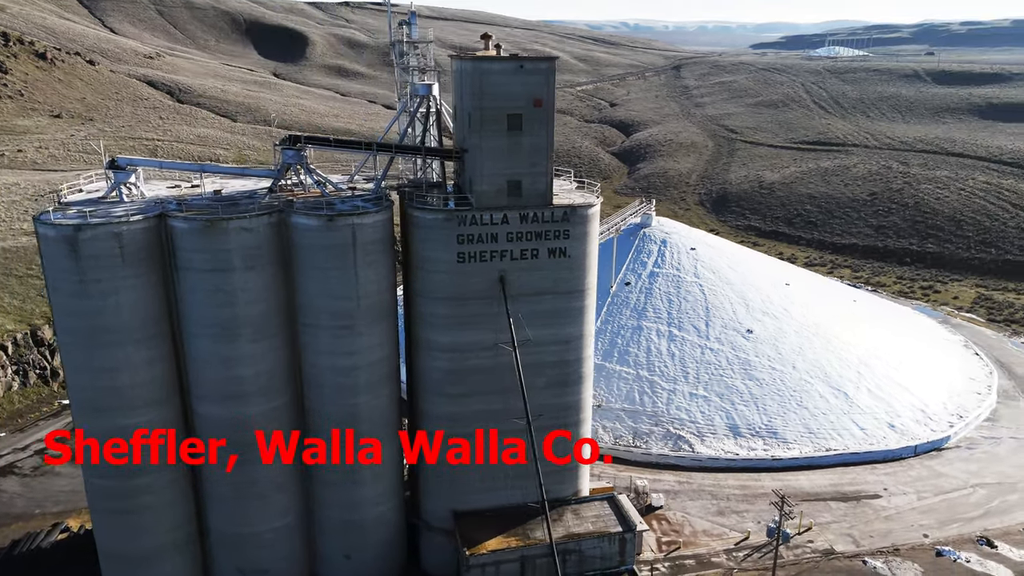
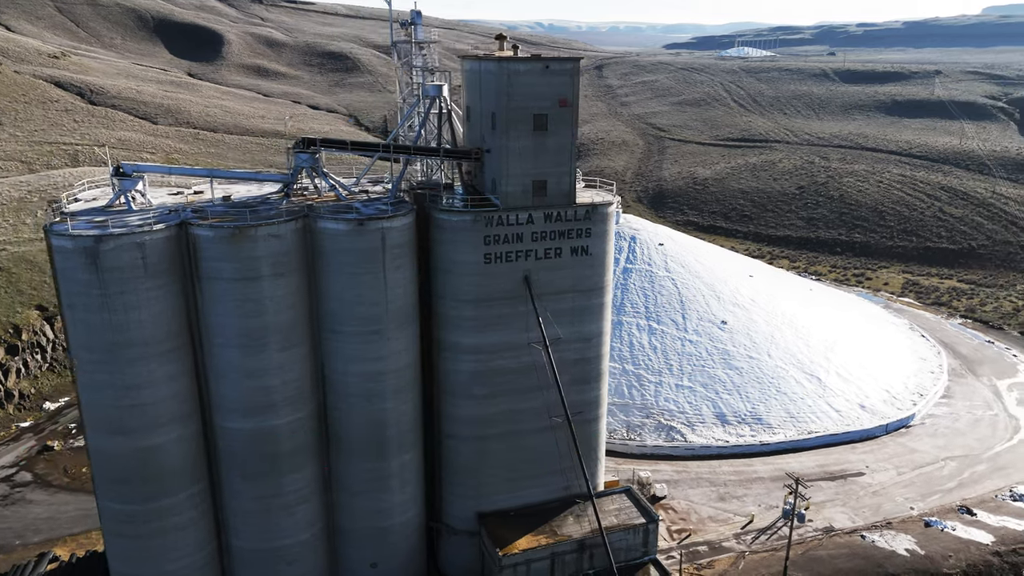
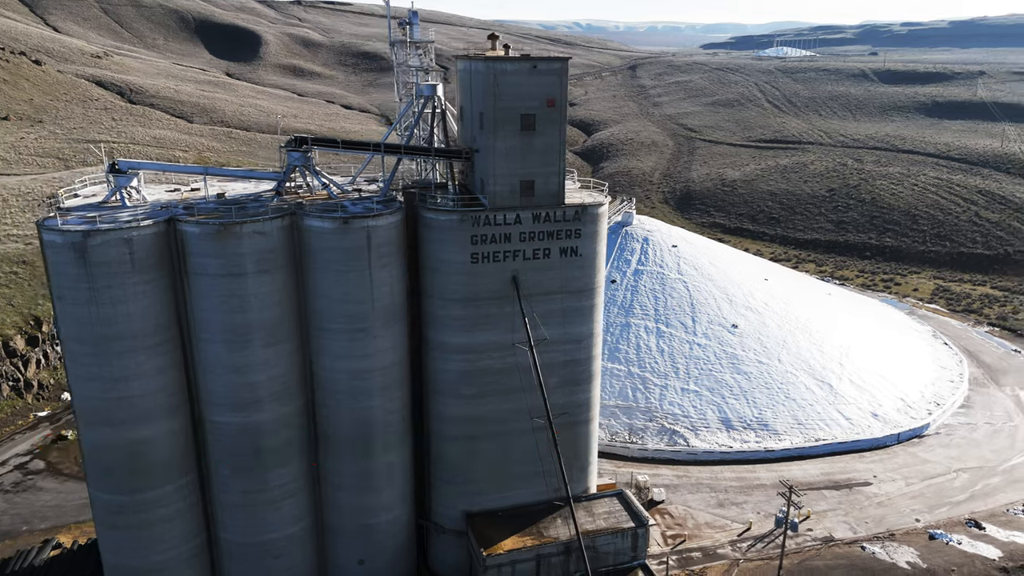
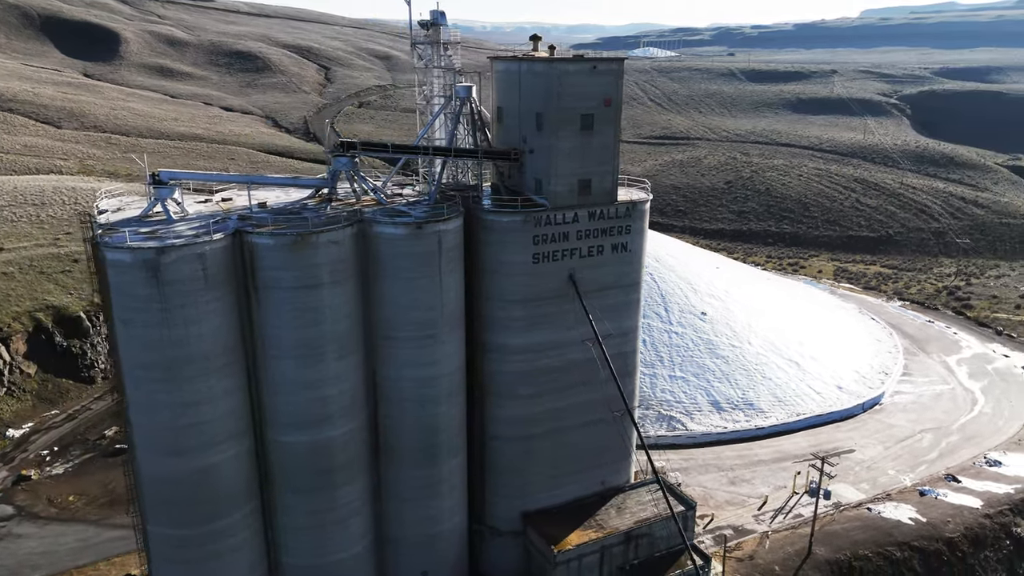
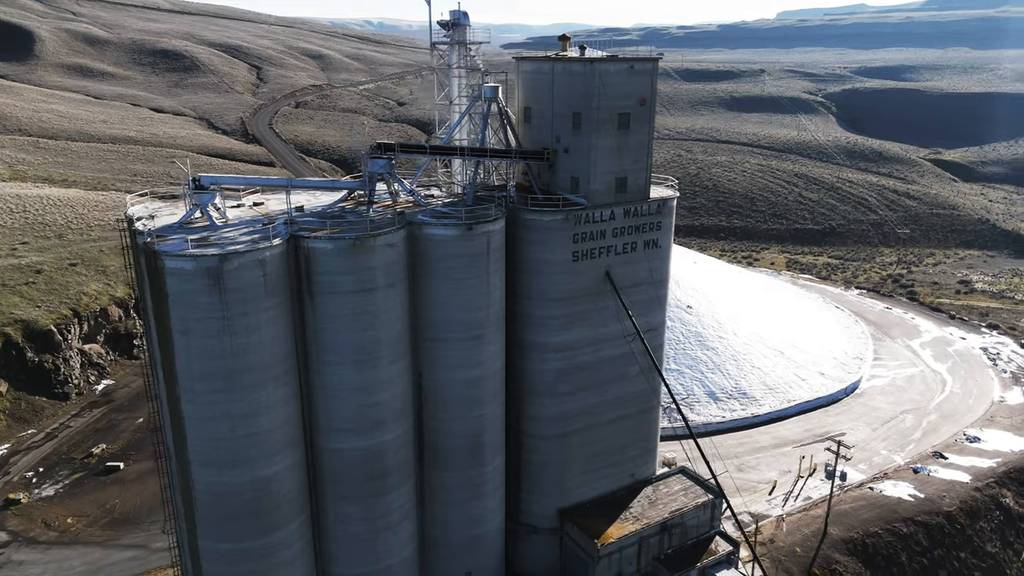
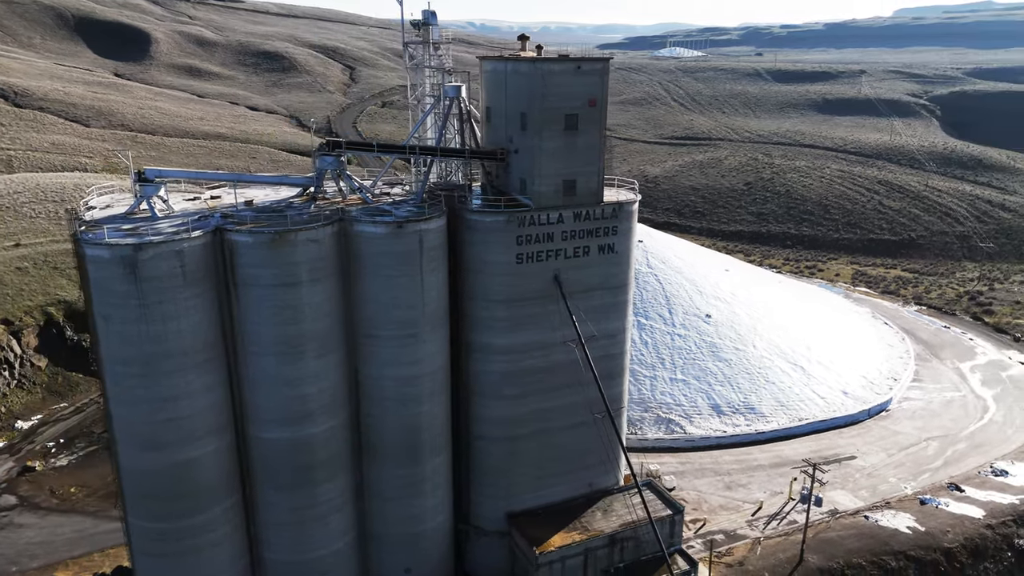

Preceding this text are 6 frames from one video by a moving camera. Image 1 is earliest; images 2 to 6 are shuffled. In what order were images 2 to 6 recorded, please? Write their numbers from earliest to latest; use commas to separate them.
3, 2, 6, 4, 5
